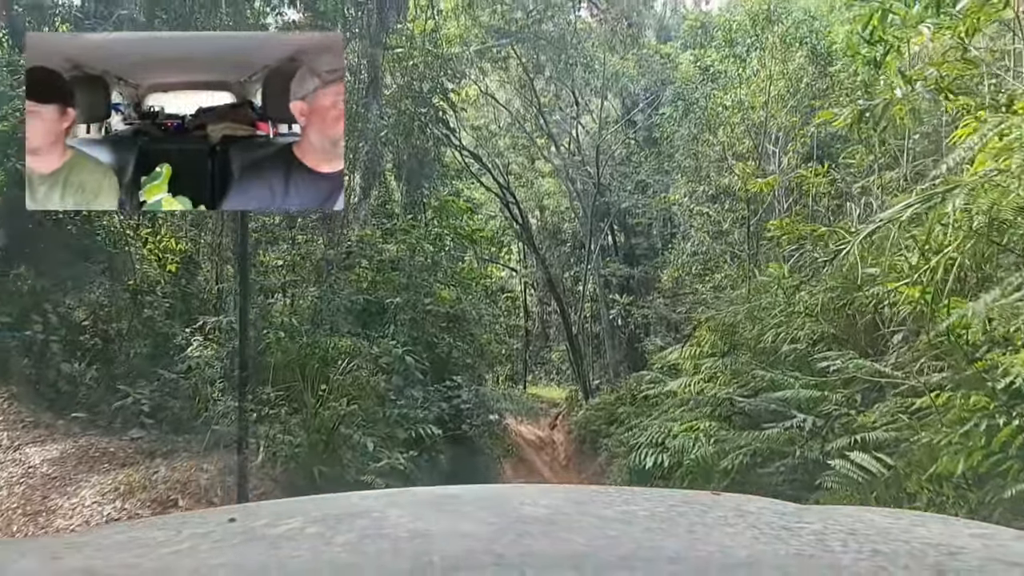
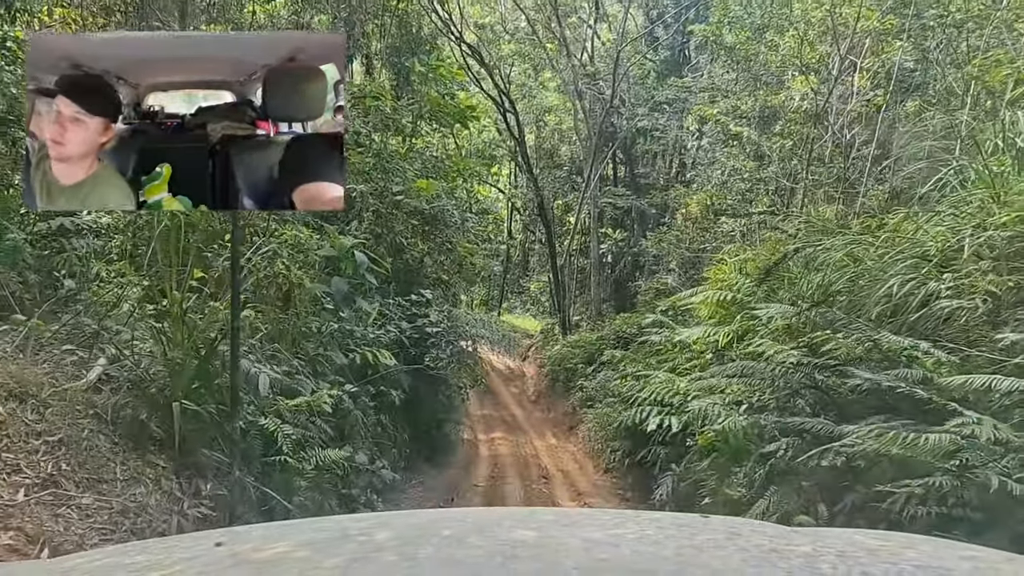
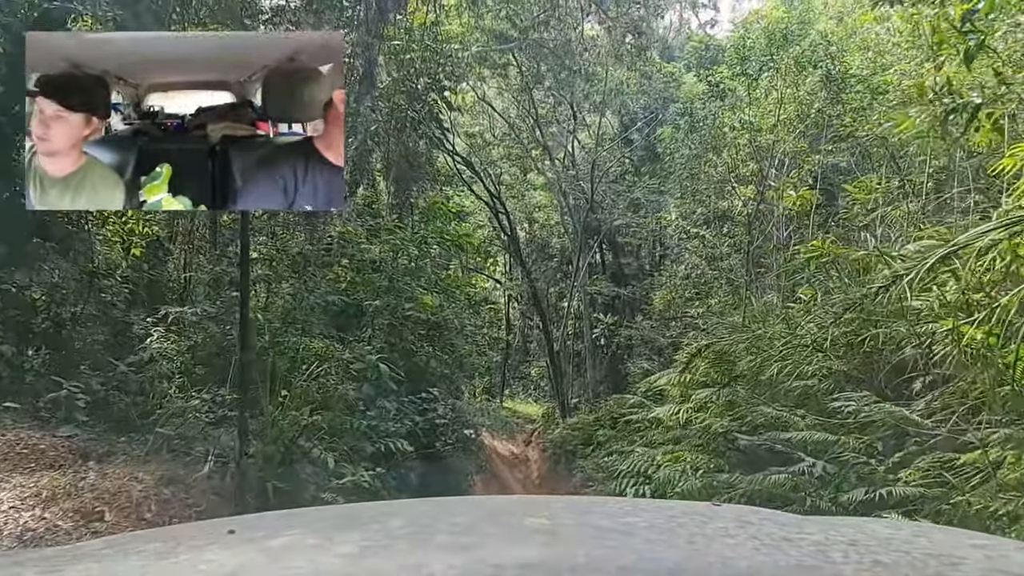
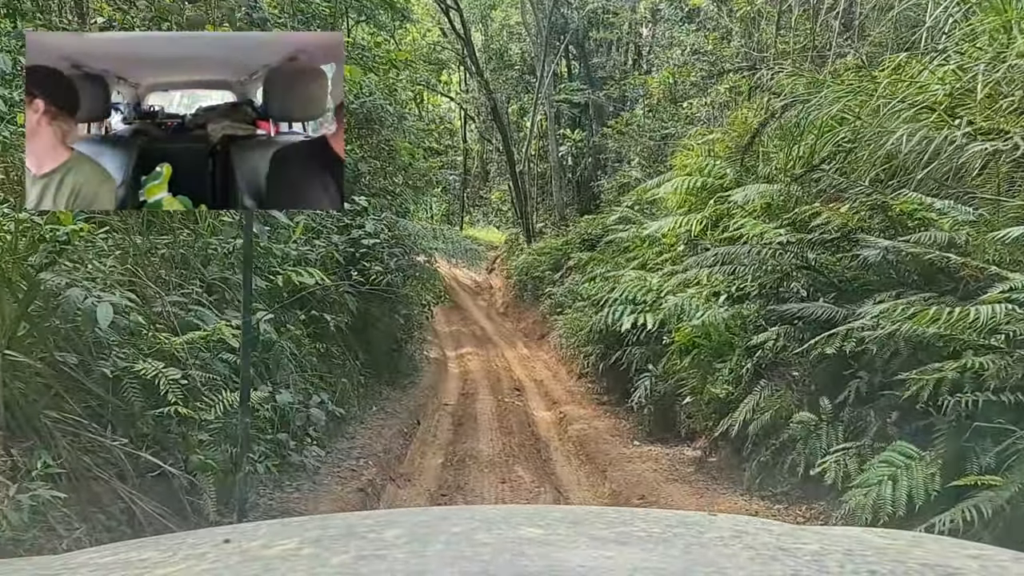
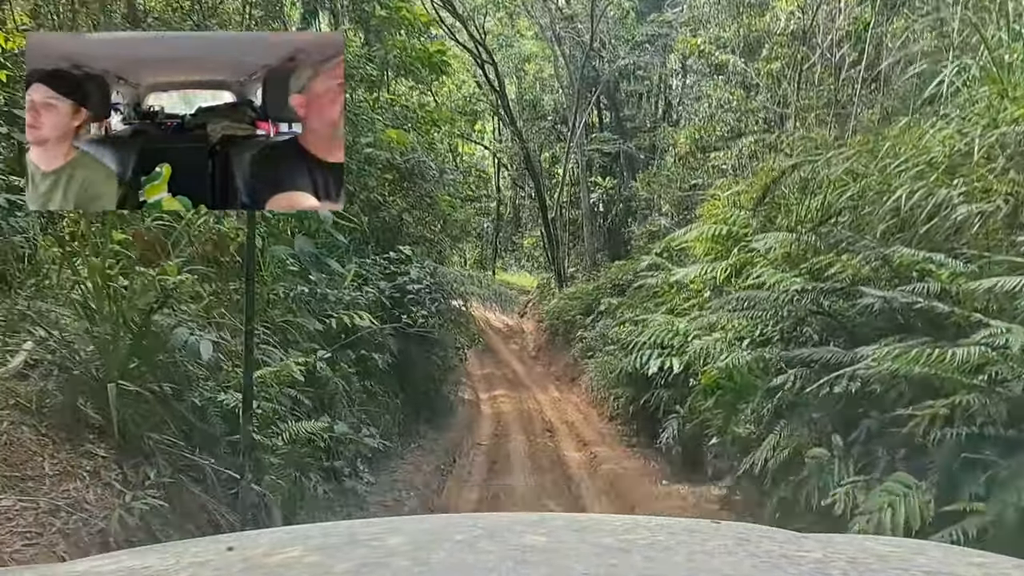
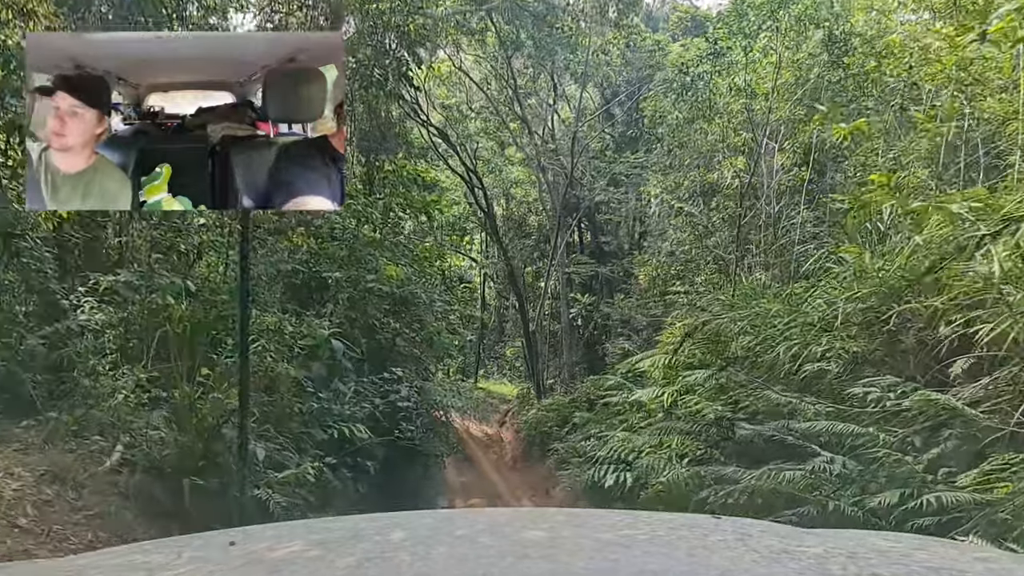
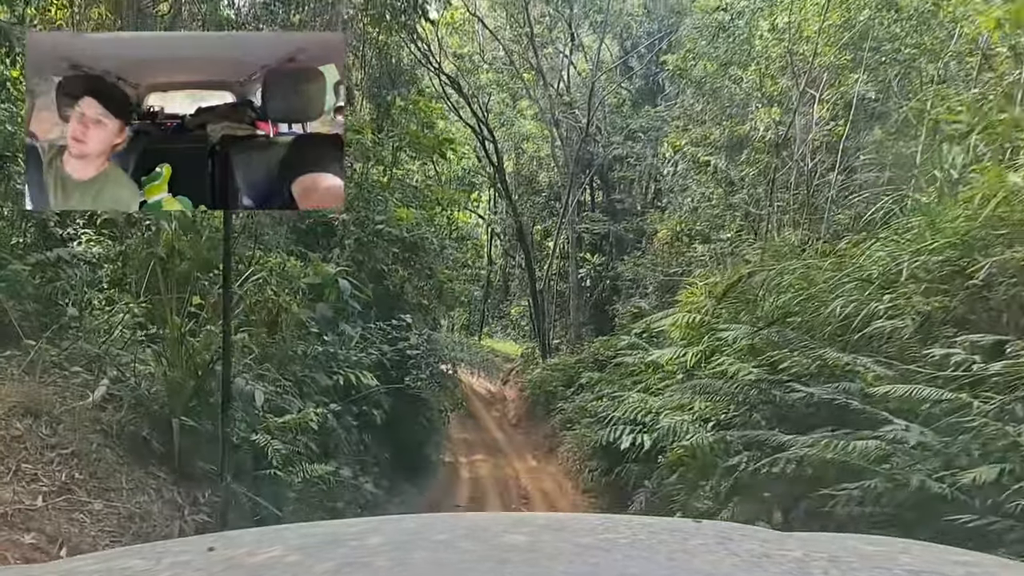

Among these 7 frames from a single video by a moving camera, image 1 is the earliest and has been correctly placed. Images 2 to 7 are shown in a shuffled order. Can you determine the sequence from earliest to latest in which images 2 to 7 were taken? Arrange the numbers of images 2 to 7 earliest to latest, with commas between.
3, 6, 7, 2, 5, 4
